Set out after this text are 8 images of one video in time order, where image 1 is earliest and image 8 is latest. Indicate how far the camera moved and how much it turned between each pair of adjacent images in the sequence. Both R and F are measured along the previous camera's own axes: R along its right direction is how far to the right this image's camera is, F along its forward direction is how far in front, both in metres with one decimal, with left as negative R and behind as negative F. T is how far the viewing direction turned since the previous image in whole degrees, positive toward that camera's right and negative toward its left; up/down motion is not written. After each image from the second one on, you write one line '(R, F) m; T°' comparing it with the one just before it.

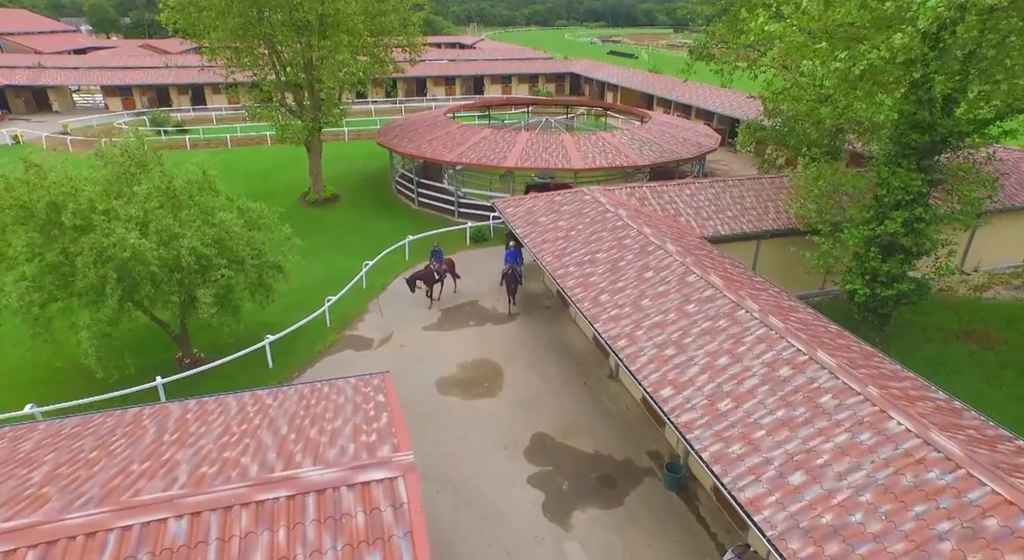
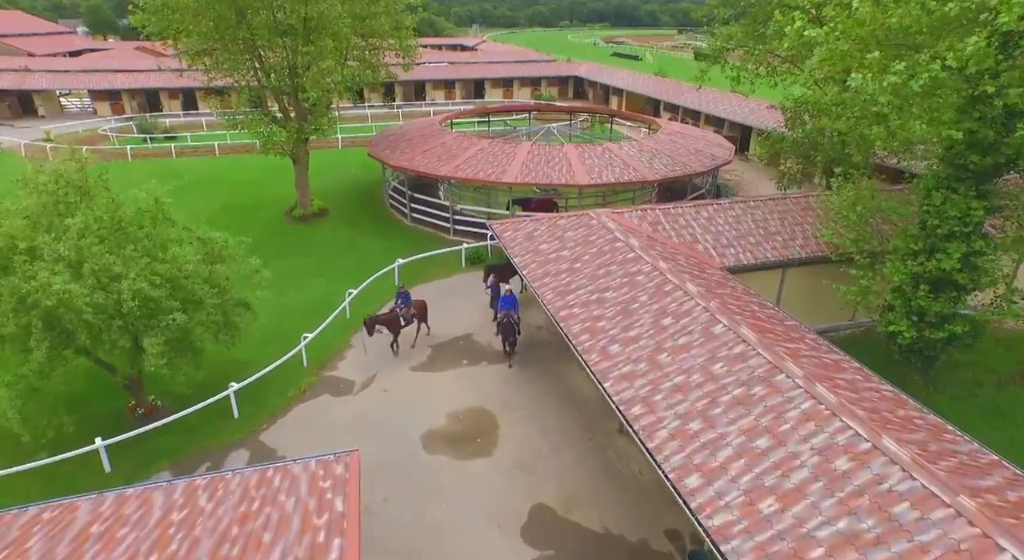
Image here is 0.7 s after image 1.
(+0.1, +1.8) m; 0°
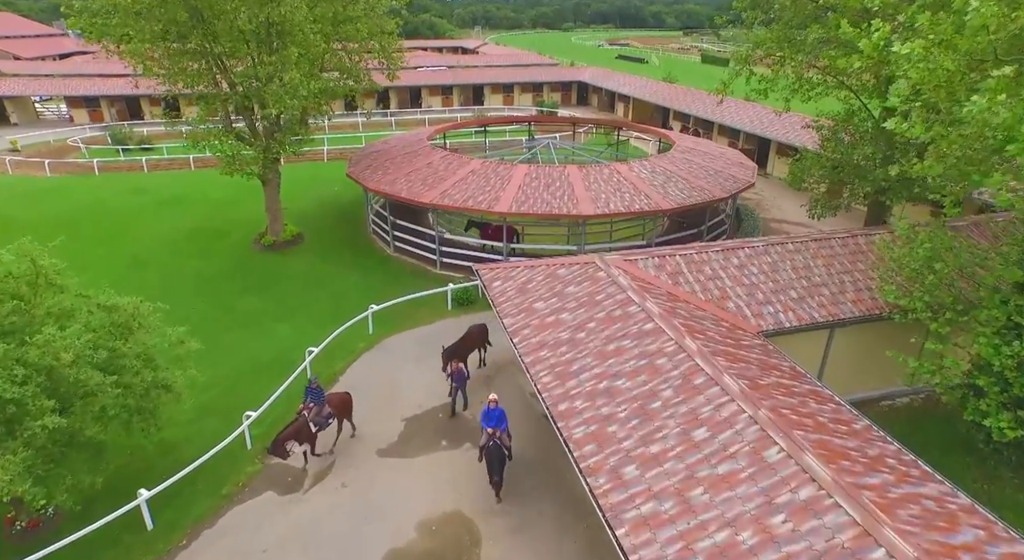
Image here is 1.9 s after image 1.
(+0.3, +2.8) m; 0°
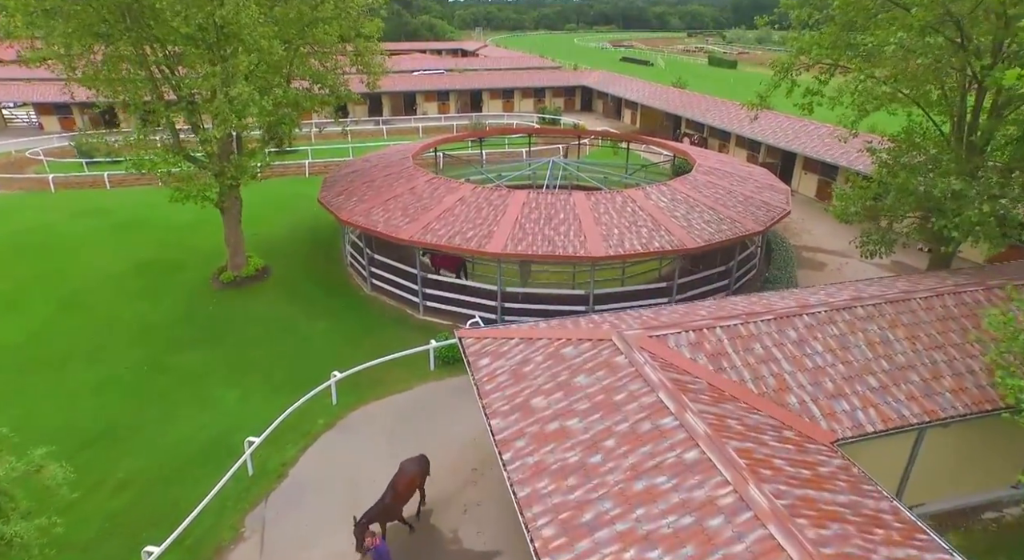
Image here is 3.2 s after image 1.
(+0.2, +3.1) m; 0°
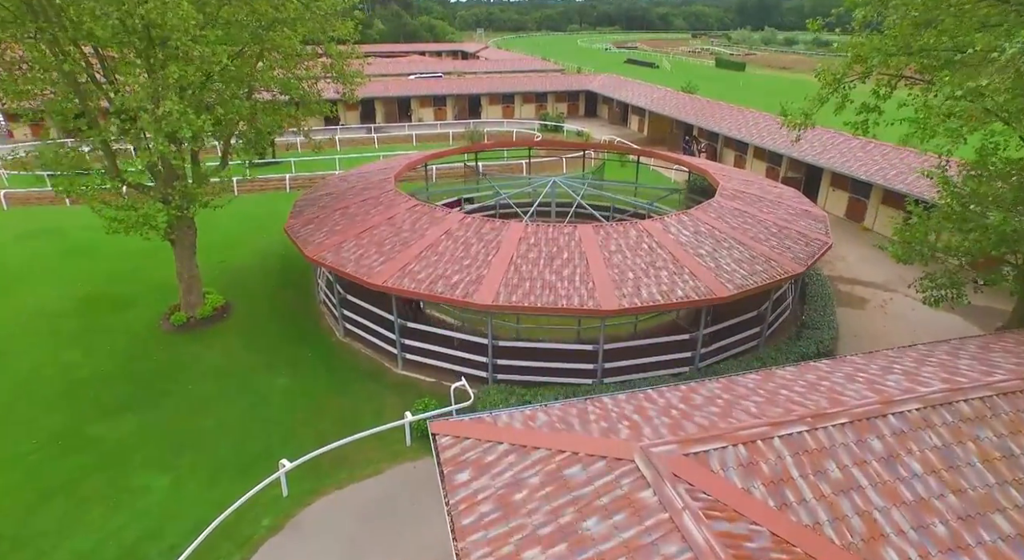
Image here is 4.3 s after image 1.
(+0.2, +2.7) m; 0°
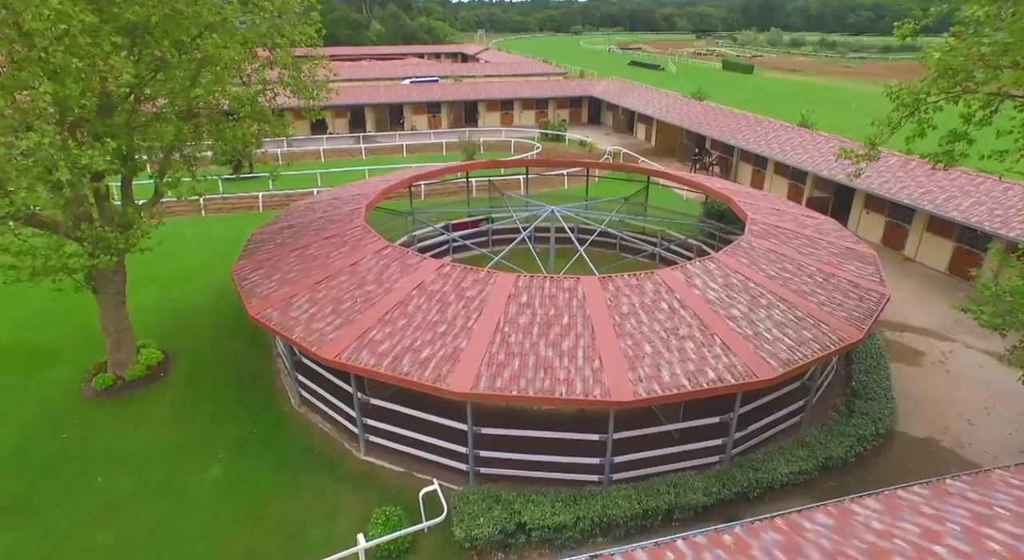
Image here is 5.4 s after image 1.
(+0.3, +2.9) m; 0°
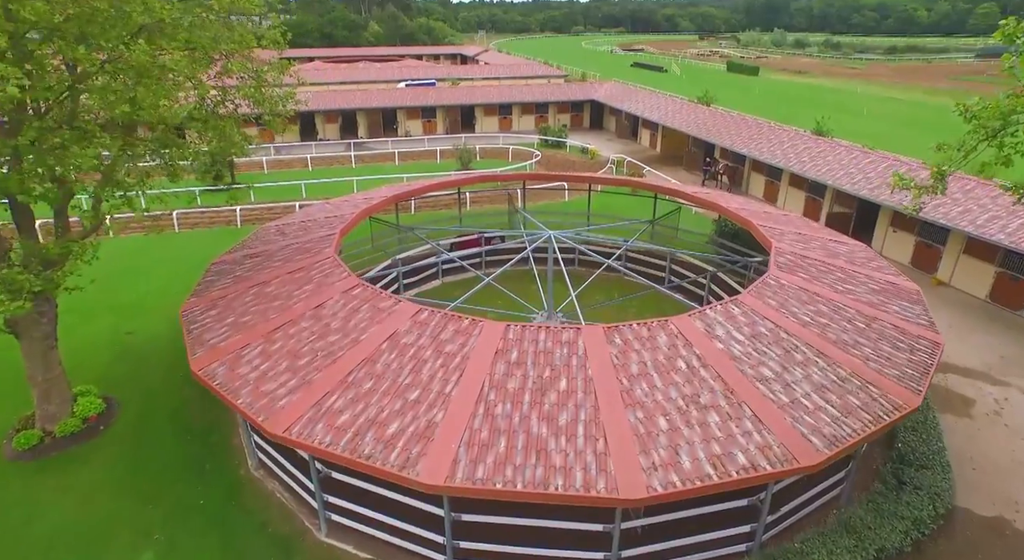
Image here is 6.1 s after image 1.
(+0.2, +1.9) m; 0°
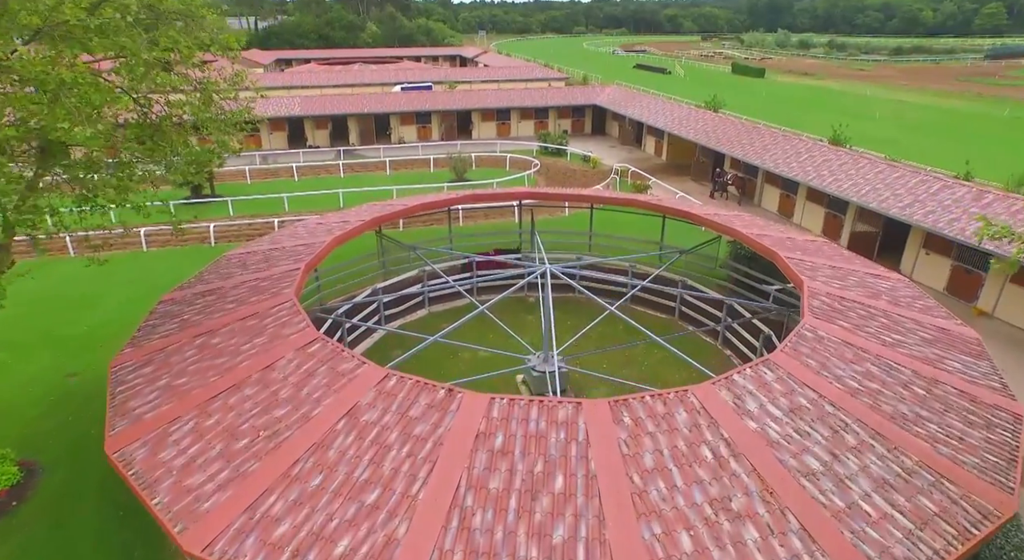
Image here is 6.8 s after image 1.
(+0.2, +1.9) m; 0°
